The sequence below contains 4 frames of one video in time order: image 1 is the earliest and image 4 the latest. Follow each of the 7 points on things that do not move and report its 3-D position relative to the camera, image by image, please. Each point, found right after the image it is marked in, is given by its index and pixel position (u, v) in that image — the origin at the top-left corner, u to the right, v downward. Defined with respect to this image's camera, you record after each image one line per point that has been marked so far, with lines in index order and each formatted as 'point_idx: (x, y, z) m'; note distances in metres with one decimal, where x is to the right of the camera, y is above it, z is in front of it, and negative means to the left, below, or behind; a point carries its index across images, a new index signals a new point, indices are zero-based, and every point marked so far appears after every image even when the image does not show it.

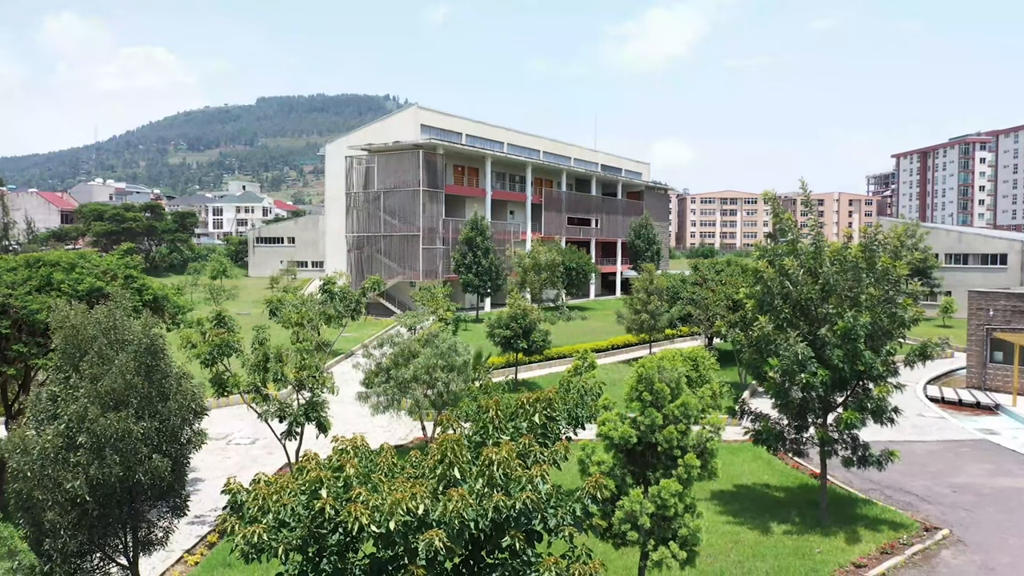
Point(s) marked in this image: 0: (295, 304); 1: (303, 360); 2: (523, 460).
0: (-3.7, -0.3, +15.3) m
1: (-3.0, -1.1, +13.2) m
2: (+0.1, -1.6, +8.5) m
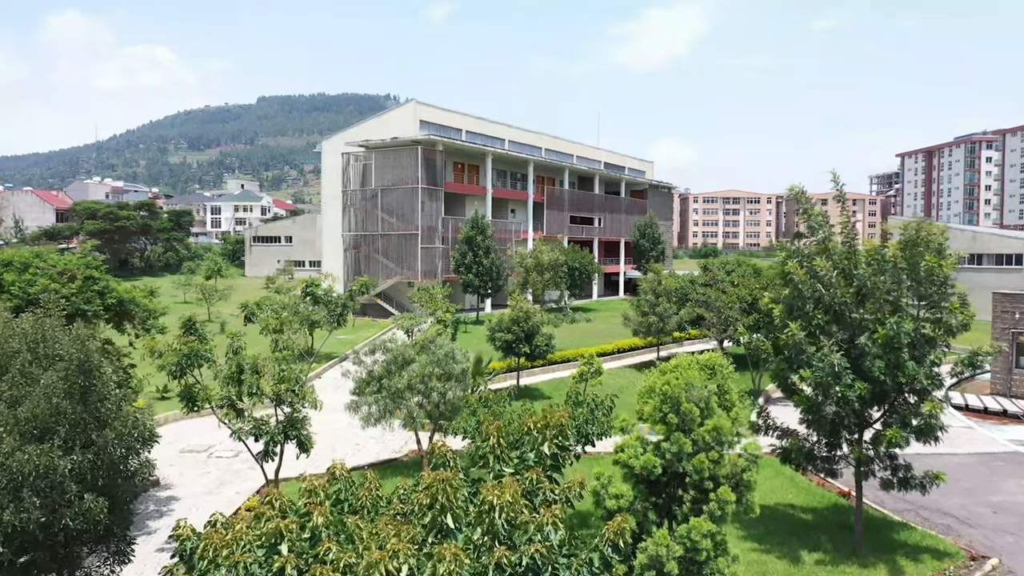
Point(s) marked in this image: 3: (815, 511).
0: (-3.6, -0.3, +14.0) m
1: (-3.0, -1.1, +11.9) m
2: (+0.1, -1.6, +7.2) m
3: (+4.9, -3.6, +14.8) m
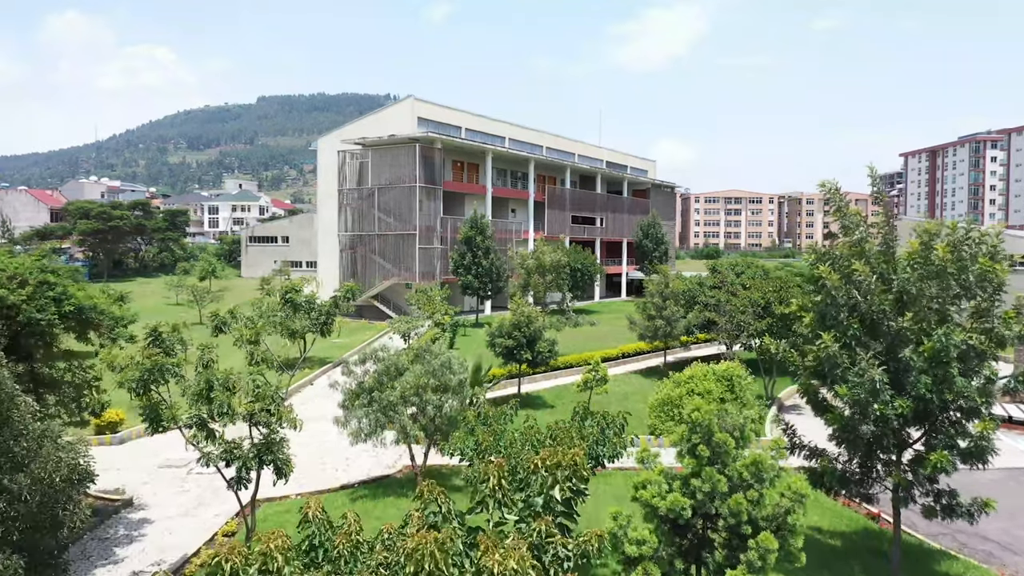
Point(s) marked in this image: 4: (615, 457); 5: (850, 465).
0: (-3.6, -0.4, +12.7) m
1: (-3.0, -1.2, +10.7) m
2: (+0.2, -1.7, +5.9) m
3: (+4.9, -3.7, +13.6) m
4: (+1.3, -2.2, +11.8) m
5: (+4.5, -2.3, +12.2) m
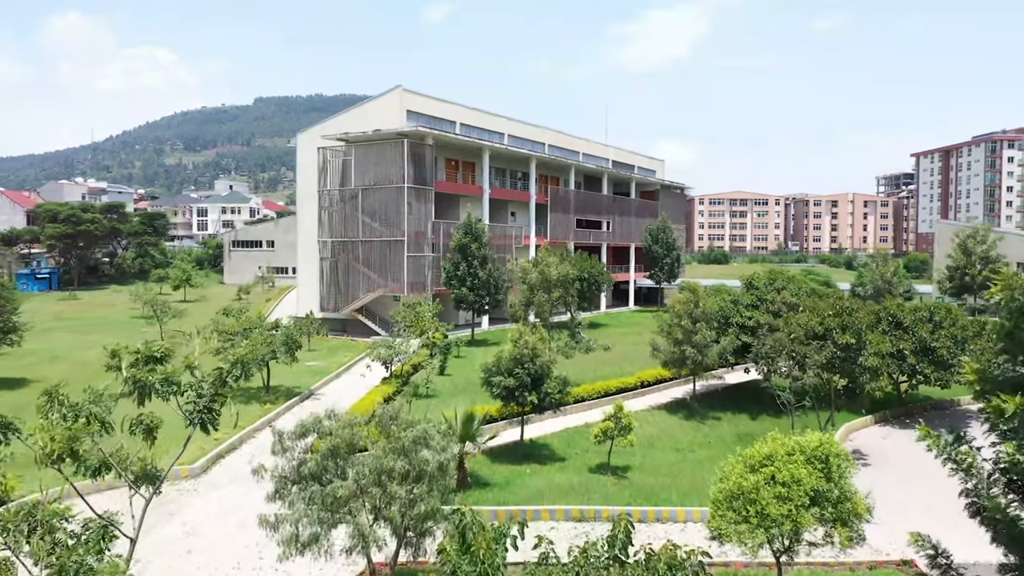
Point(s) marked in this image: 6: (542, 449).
0: (-3.6, -0.9, +8.1) m
1: (-2.9, -1.7, +6.0) m
2: (+0.2, -2.2, +1.3) m
3: (+4.9, -4.2, +9.0) m
4: (+1.3, -2.6, +7.2) m
5: (+4.5, -2.8, +7.6) m
6: (+0.7, -3.4, +19.6) m
